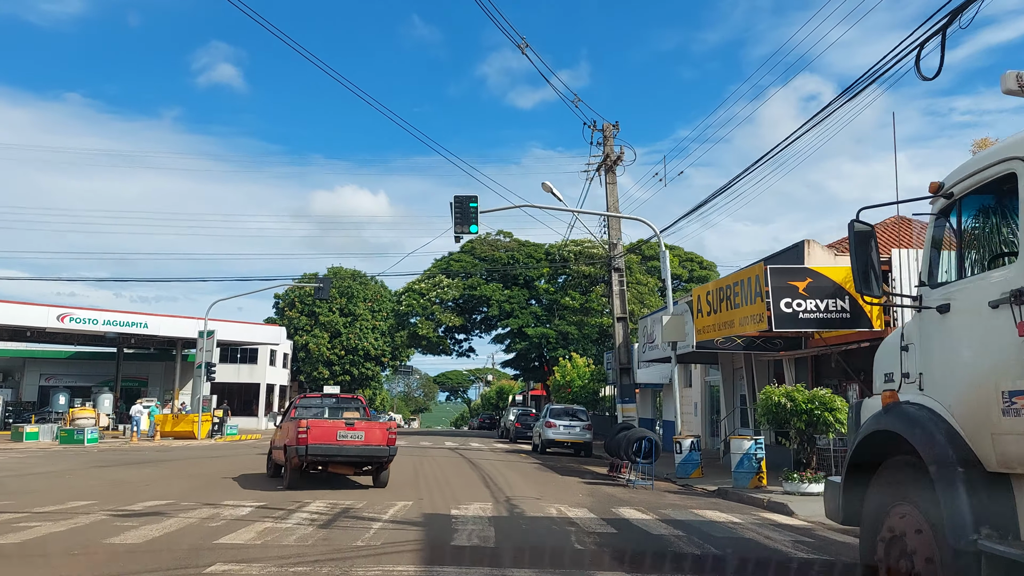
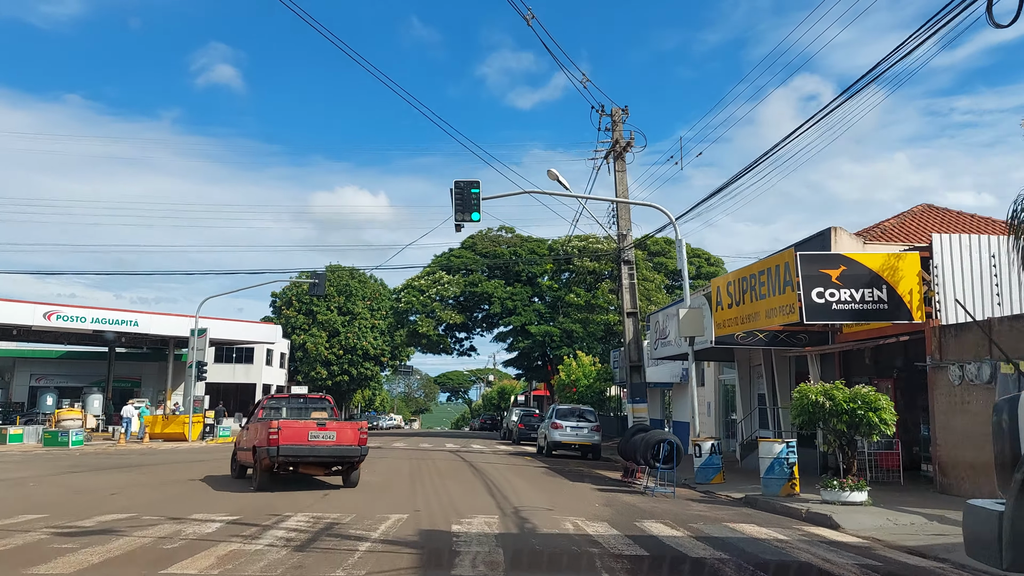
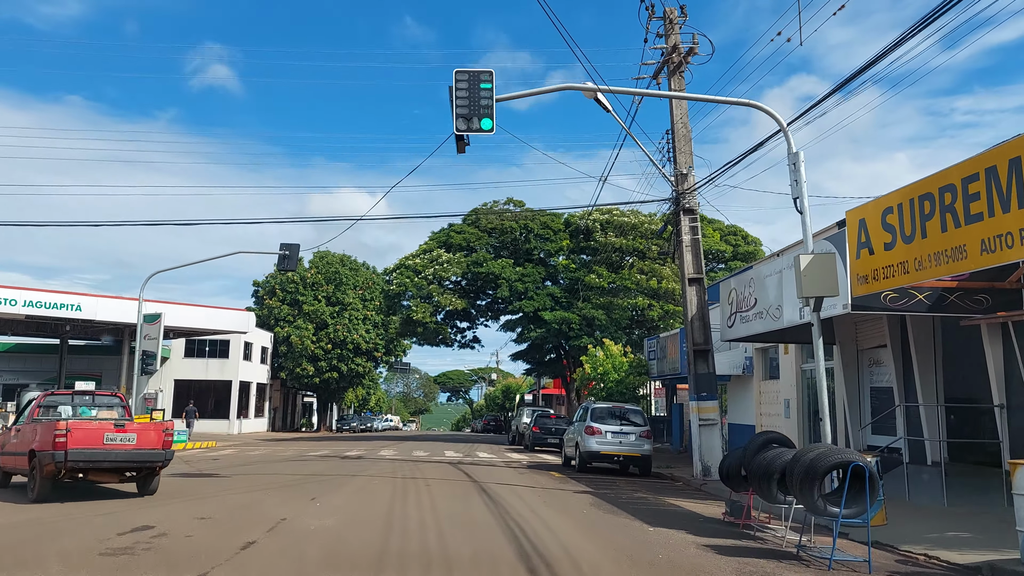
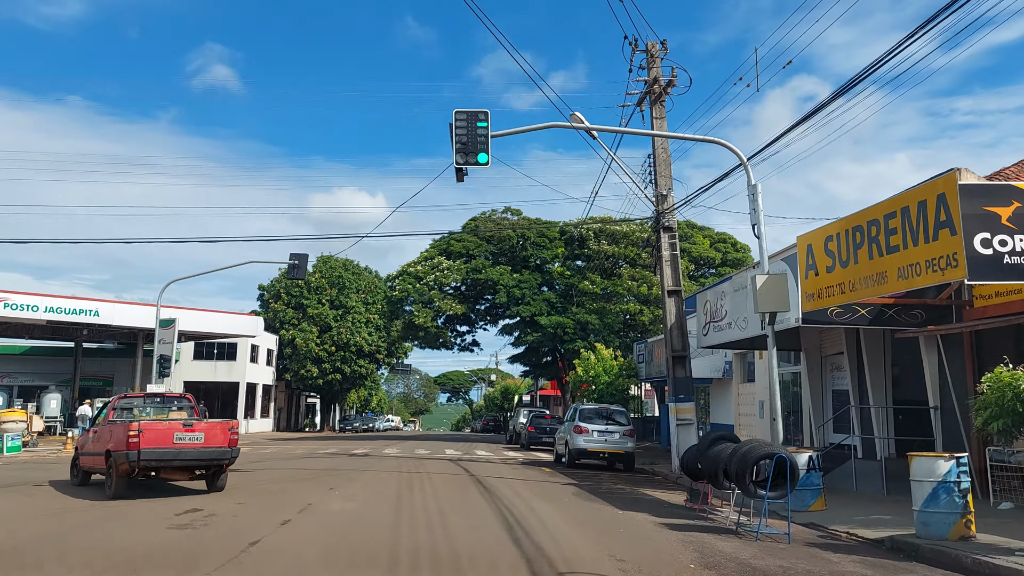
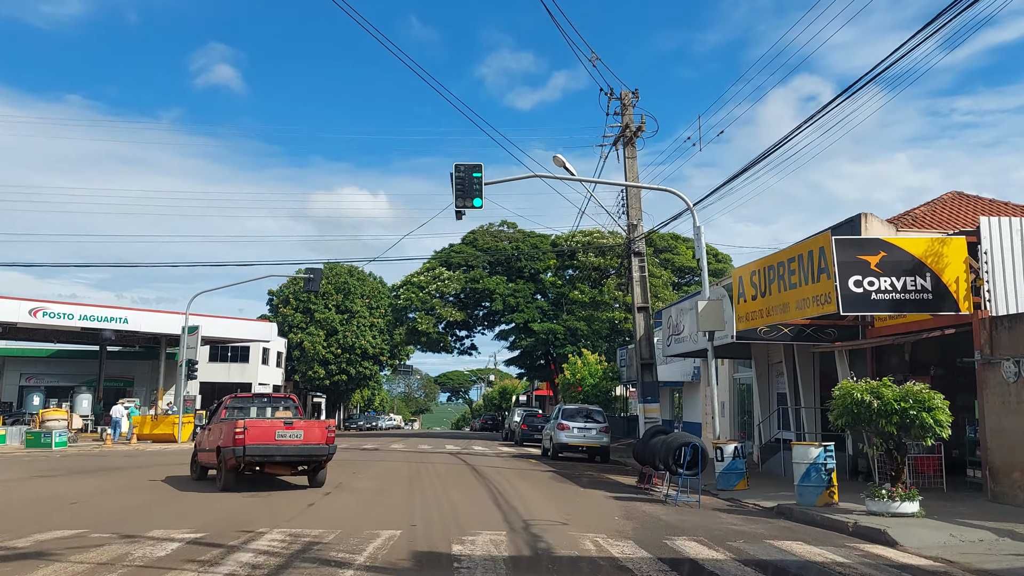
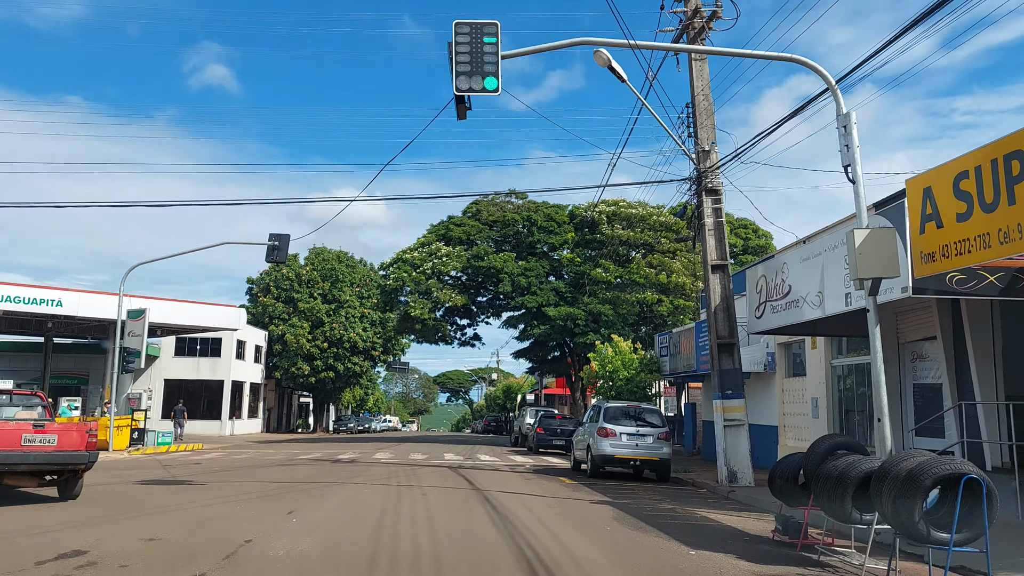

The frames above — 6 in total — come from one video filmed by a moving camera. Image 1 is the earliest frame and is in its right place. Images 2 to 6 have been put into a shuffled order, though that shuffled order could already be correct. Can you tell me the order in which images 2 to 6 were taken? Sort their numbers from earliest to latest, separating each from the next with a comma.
2, 5, 4, 3, 6
